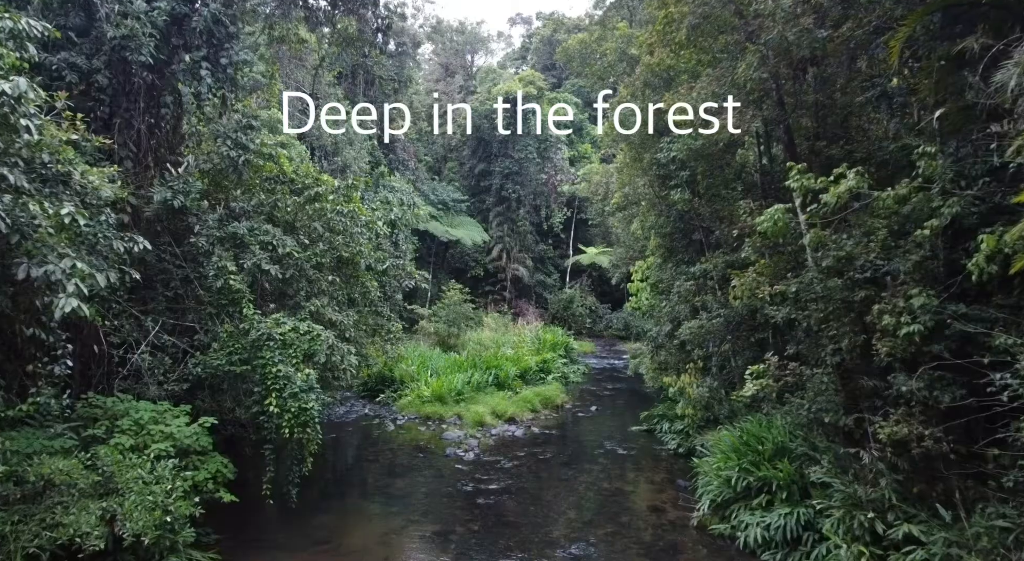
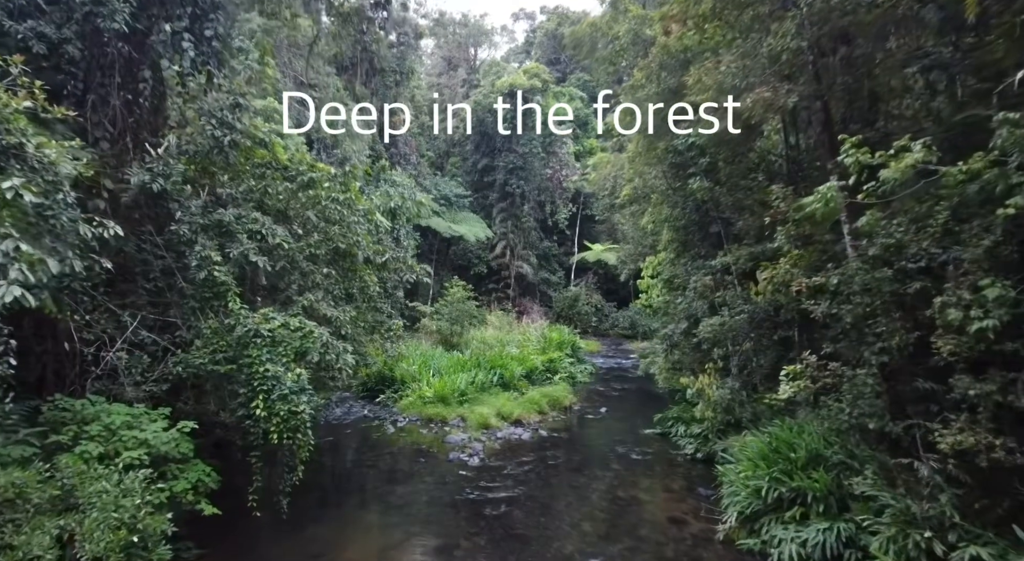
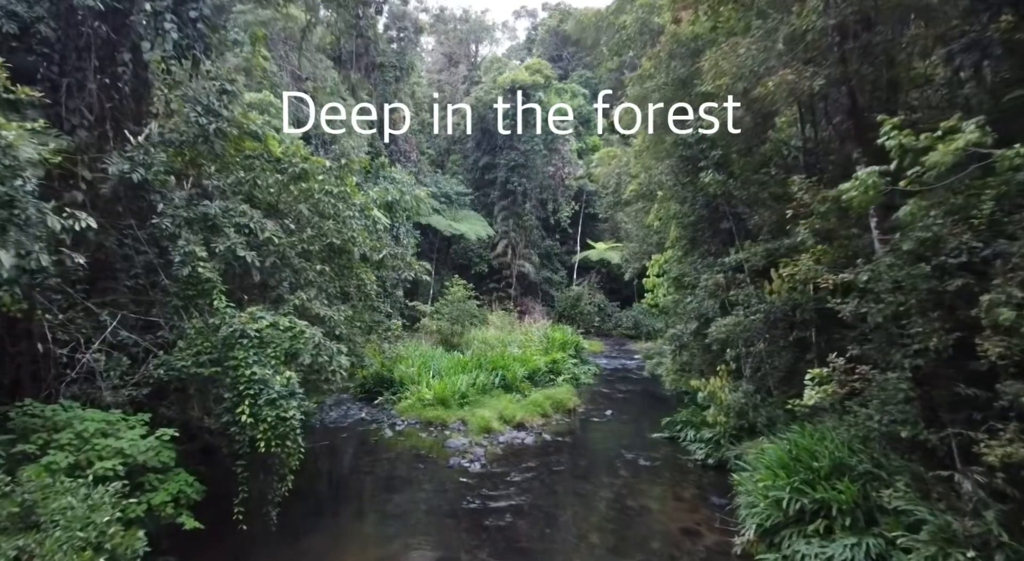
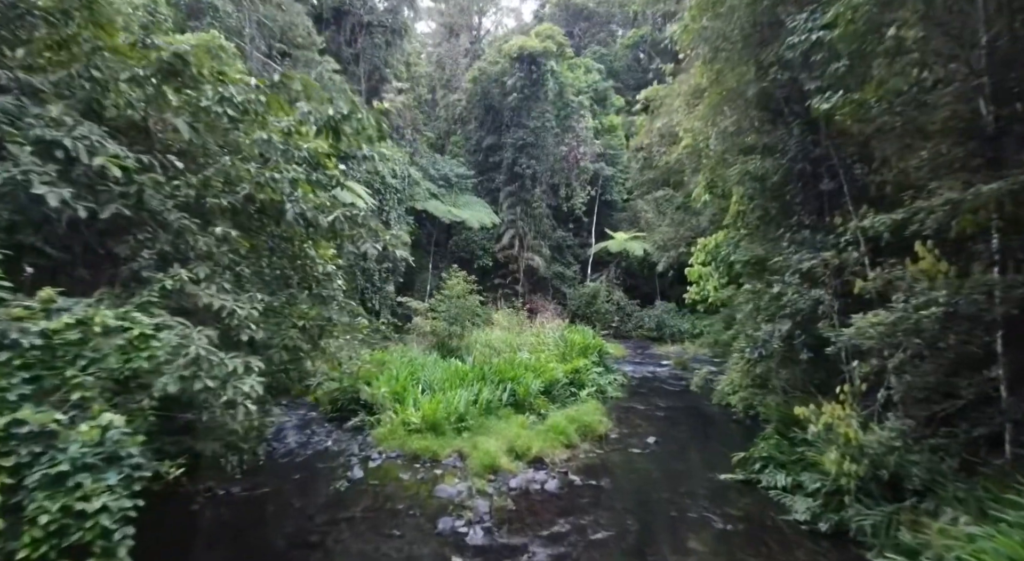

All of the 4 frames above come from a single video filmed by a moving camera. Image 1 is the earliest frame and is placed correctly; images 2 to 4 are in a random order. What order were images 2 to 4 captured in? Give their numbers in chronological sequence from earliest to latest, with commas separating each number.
2, 3, 4
